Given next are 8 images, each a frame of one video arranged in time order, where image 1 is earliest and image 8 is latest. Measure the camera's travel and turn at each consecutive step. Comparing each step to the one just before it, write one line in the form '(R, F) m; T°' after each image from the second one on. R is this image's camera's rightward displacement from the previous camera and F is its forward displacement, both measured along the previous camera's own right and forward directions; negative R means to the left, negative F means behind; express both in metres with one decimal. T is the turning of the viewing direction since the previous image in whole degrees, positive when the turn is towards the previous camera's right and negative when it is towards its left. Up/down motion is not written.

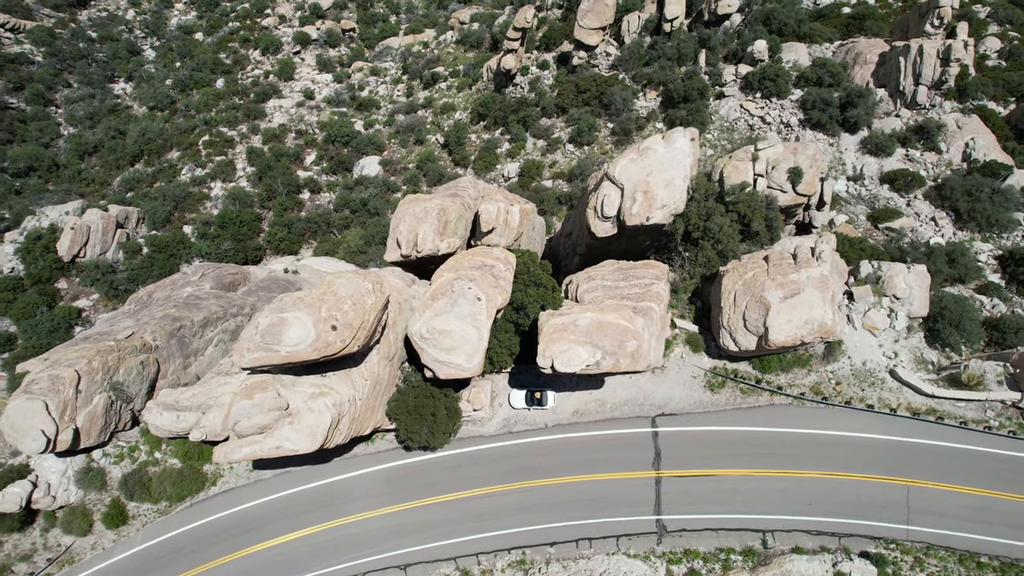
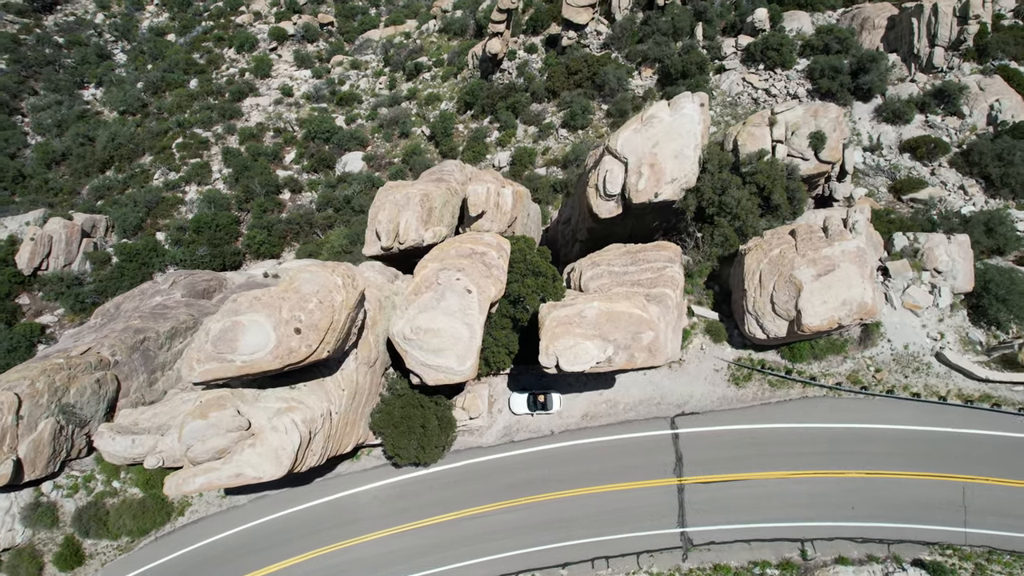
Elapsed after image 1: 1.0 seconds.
(0.0, +2.9) m; 0°
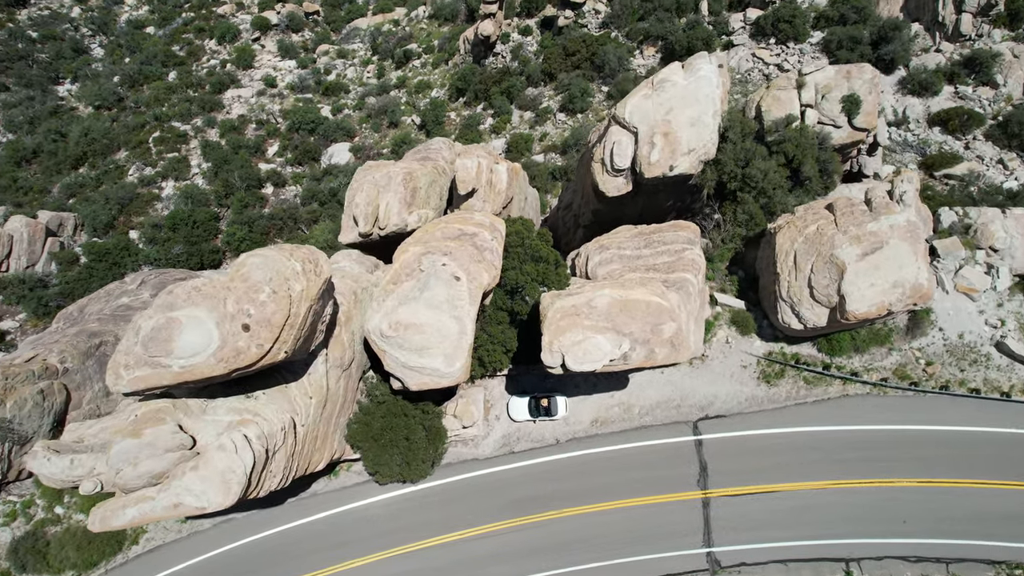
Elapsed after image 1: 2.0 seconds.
(+0.1, +2.9) m; 0°
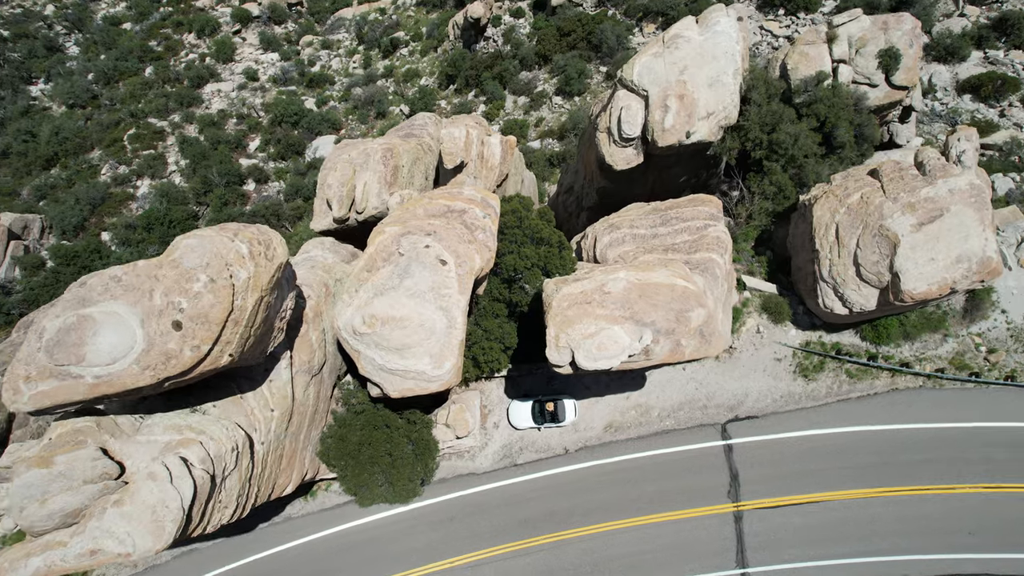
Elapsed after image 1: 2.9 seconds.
(0.0, +2.6) m; 0°
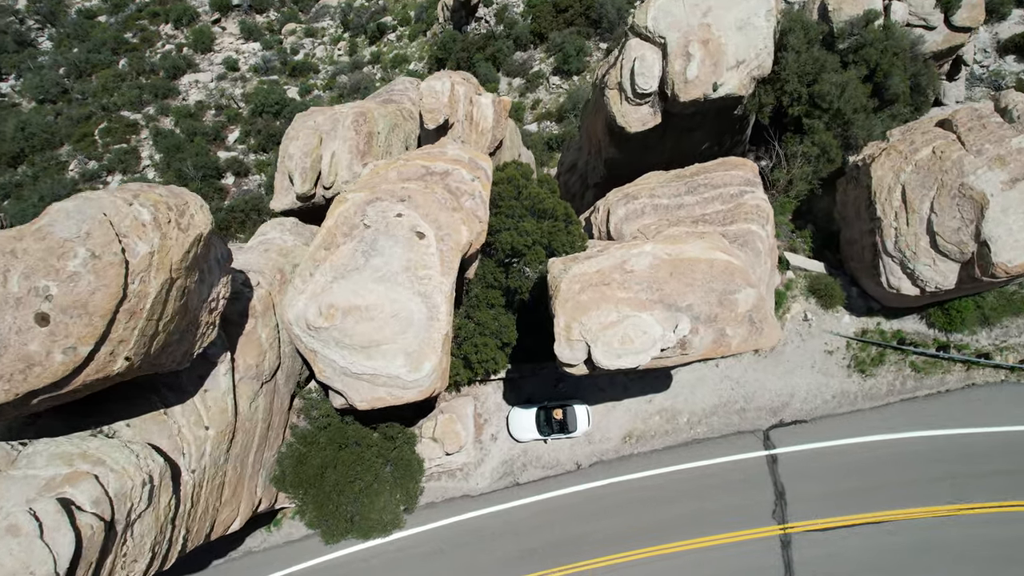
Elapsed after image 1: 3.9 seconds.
(0.0, +2.9) m; 0°
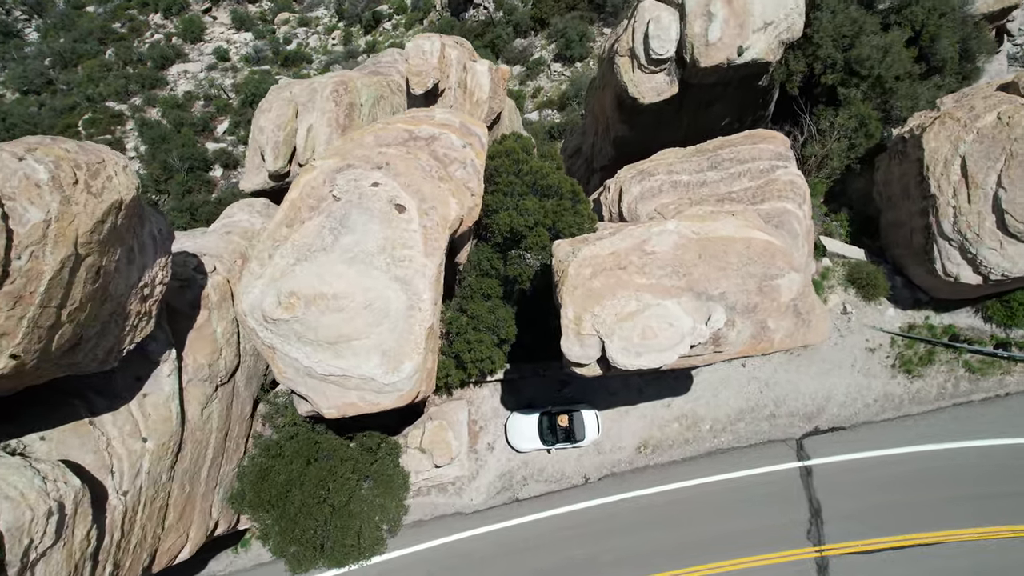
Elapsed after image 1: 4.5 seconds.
(0.0, +1.7) m; 0°
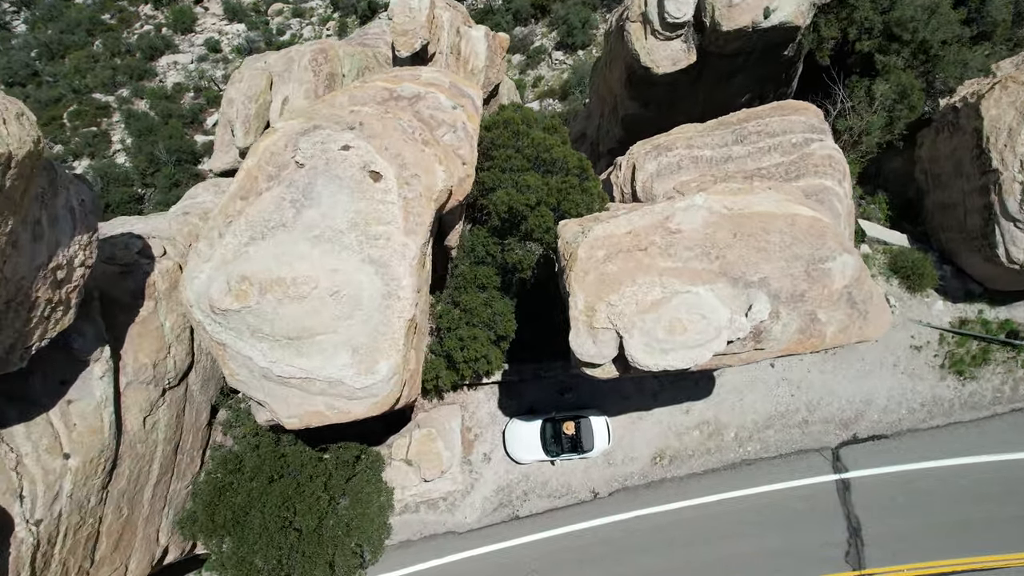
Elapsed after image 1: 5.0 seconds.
(0.0, +1.5) m; 0°
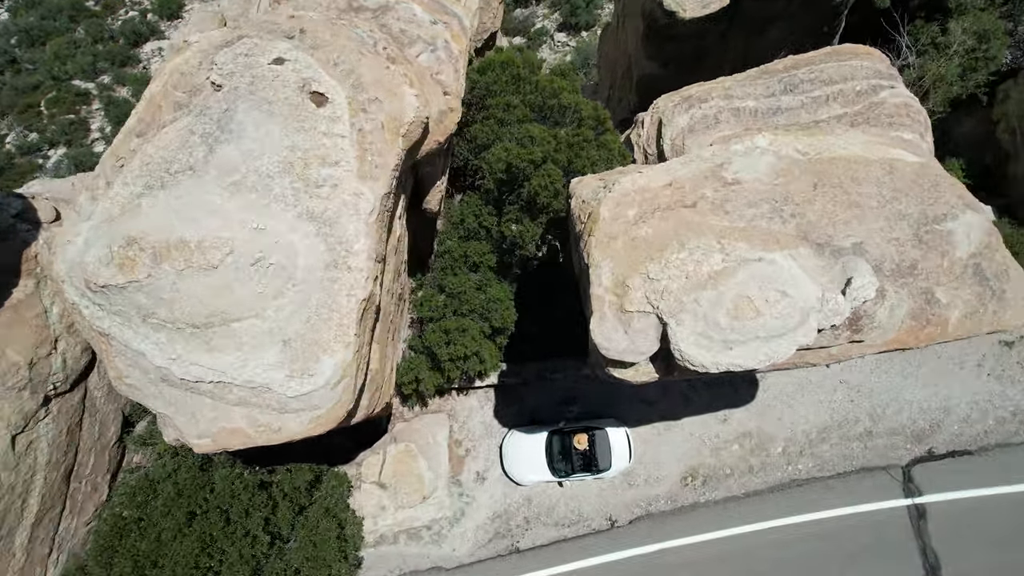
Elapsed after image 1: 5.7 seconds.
(0.0, +2.1) m; 0°
